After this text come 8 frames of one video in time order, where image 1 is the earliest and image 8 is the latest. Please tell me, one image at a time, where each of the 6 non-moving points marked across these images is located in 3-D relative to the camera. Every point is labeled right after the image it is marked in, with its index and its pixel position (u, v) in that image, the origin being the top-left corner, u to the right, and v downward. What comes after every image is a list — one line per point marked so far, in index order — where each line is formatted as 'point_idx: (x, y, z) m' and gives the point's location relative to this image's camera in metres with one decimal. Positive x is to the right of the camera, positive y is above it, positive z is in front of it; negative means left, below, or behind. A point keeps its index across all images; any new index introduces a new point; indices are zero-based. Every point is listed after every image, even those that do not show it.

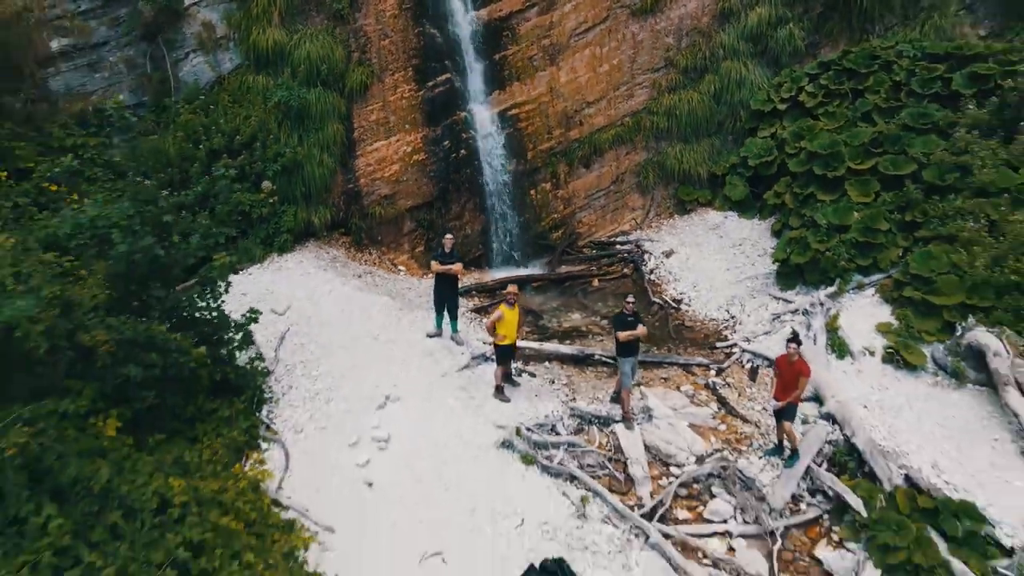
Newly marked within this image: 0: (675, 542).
0: (+0.9, -1.4, +4.0) m
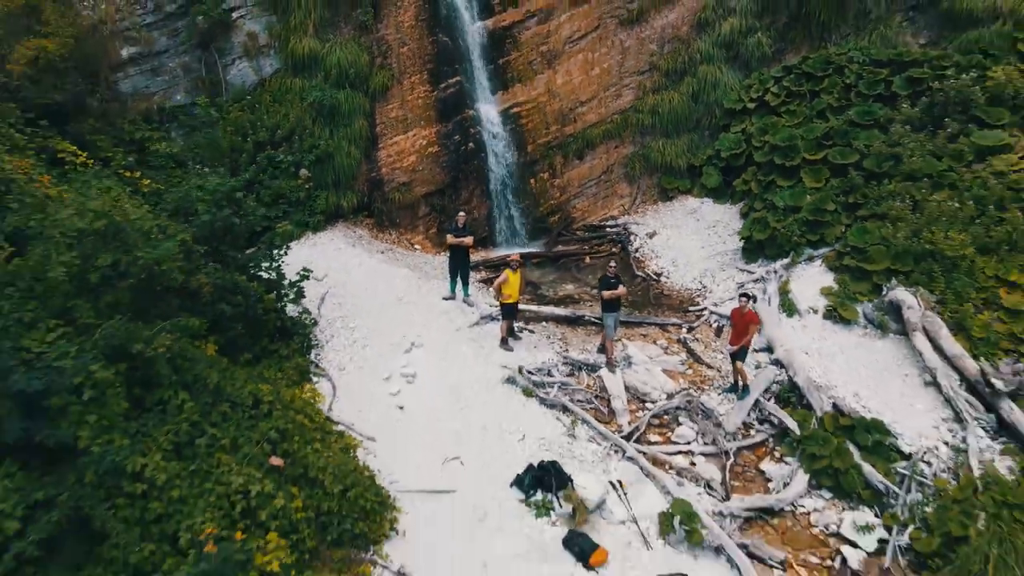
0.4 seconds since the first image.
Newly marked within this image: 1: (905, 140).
0: (+0.9, -1.1, +5.0) m
1: (+3.4, +1.3, +6.5) m
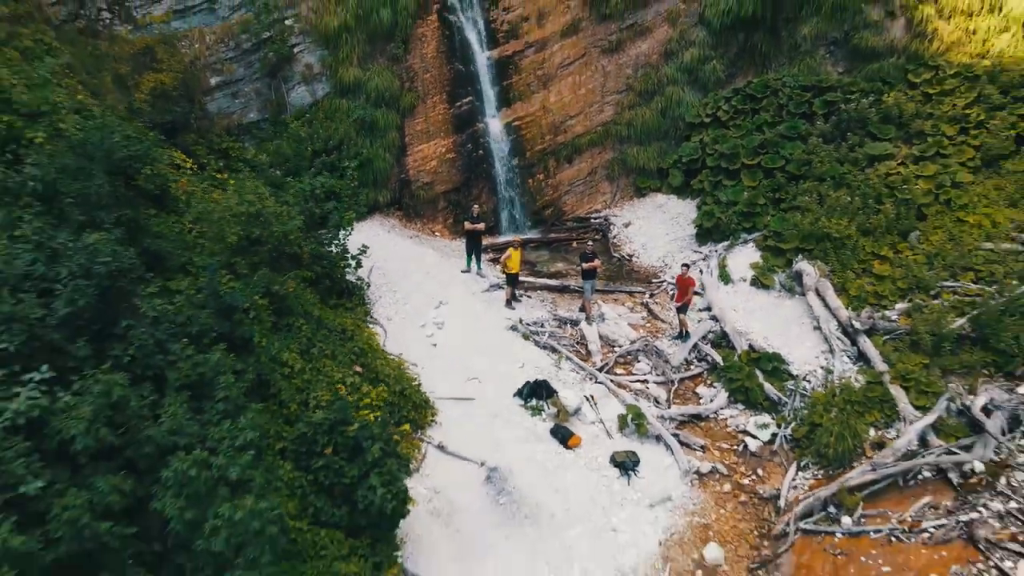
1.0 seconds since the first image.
0: (+0.9, -0.8, +6.9) m
1: (+3.5, +1.5, +8.4) m
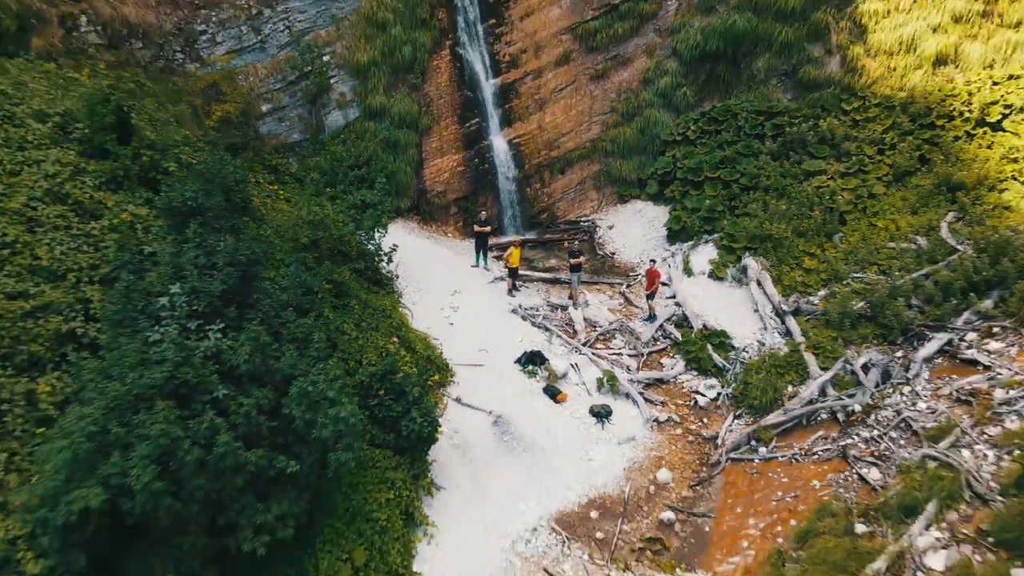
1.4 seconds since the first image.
0: (+1.0, -0.7, +8.7) m
1: (+3.5, +1.7, +10.2) m
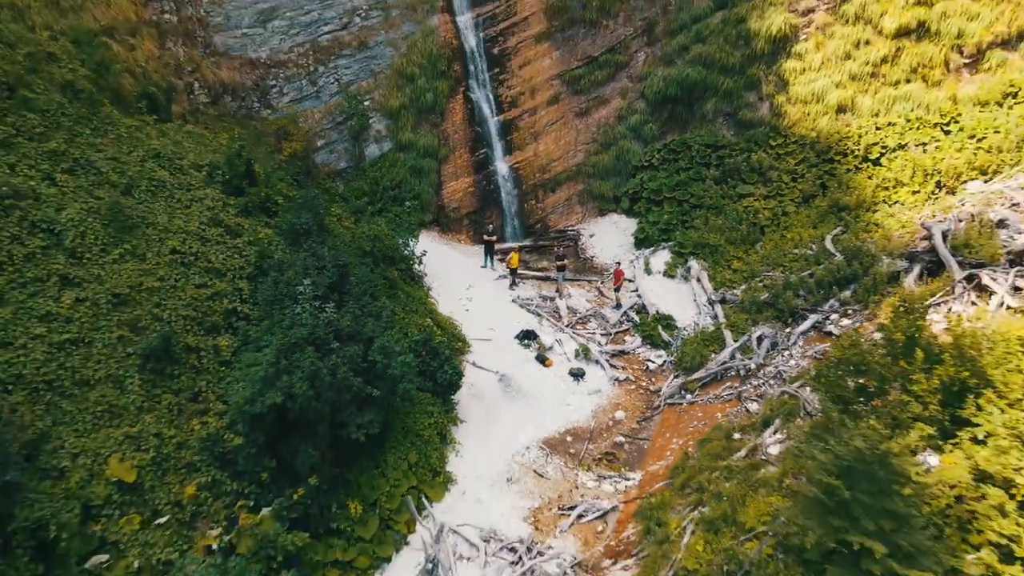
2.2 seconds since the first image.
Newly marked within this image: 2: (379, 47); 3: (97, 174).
0: (+1.0, -0.7, +11.6) m
1: (+3.5, +1.7, +13.1) m
2: (-2.5, +4.5, +13.9) m
3: (-4.6, +1.3, +8.6) m
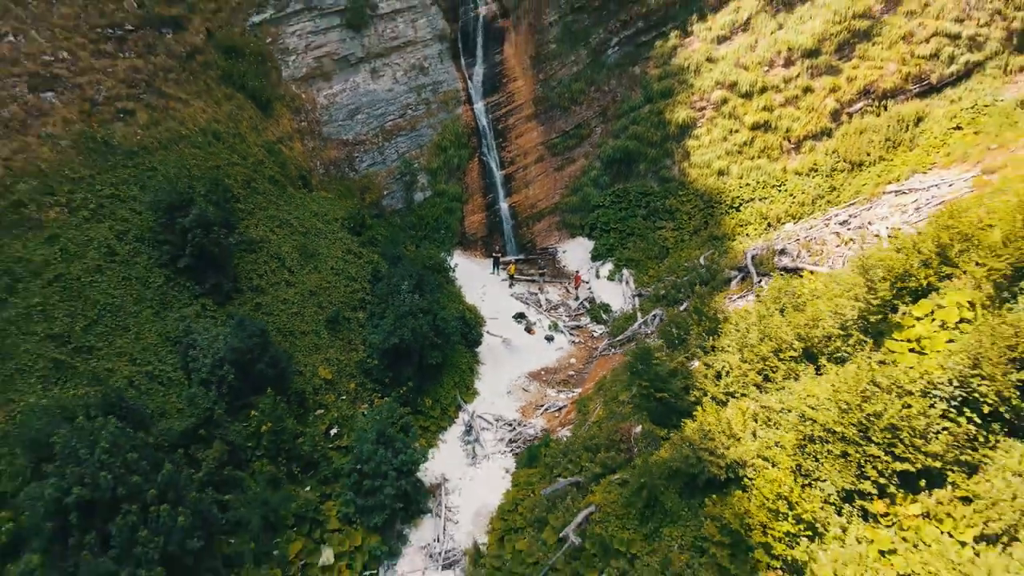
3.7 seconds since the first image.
0: (+0.9, -0.6, +18.7) m
1: (+3.5, +1.7, +20.2) m
2: (-2.5, +4.5, +21.0) m
3: (-4.7, +1.3, +15.7) m
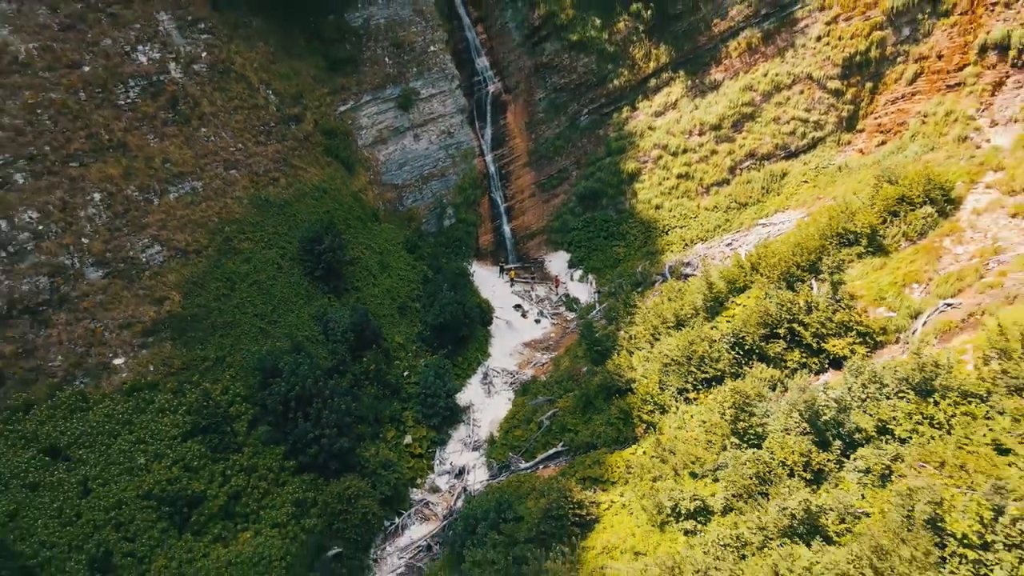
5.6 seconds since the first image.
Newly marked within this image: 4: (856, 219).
0: (+1.0, -0.6, +27.5) m
1: (+3.5, +1.8, +28.9) m
2: (-2.5, +4.5, +29.7) m
3: (-4.6, +1.3, +24.4) m
4: (+8.9, +1.8, +19.2) m
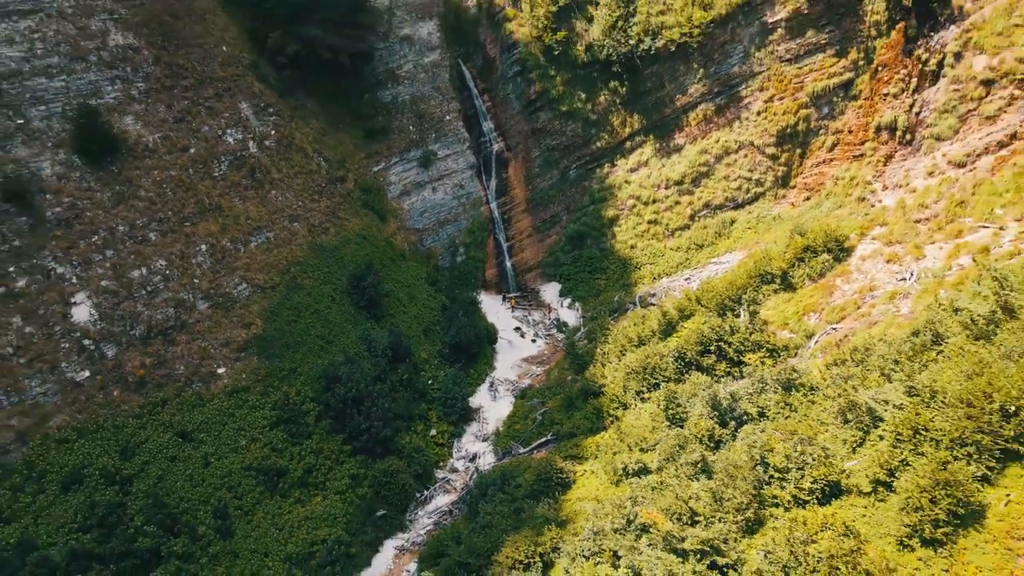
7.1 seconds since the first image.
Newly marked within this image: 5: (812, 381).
0: (+1.0, -1.8, +33.5) m
1: (+3.5, +0.6, +35.0) m
2: (-2.4, +3.3, +35.9) m
3: (-4.6, +0.3, +30.6) m
4: (+8.9, +0.9, +25.3) m
5: (+7.1, -2.2, +17.6) m
